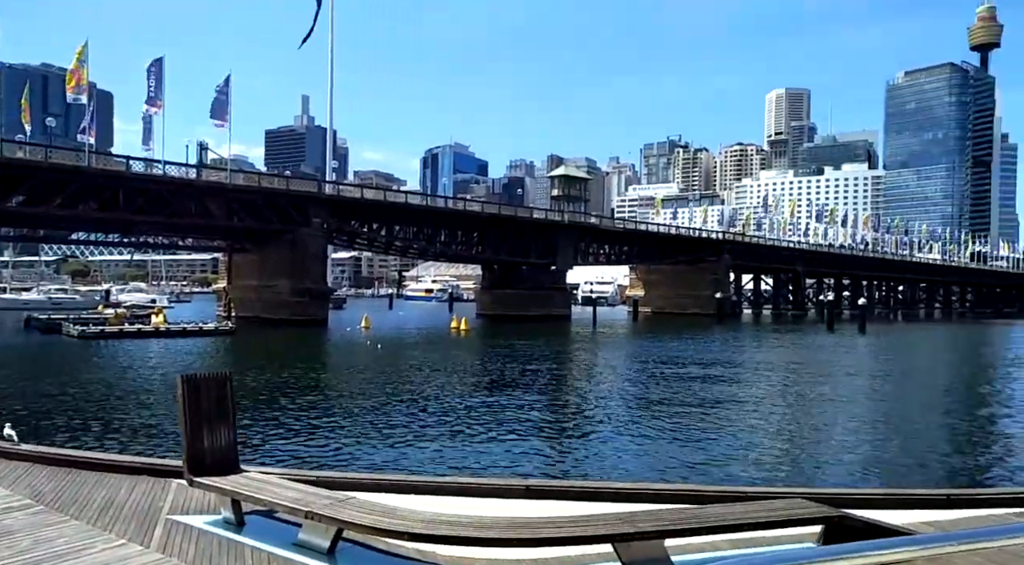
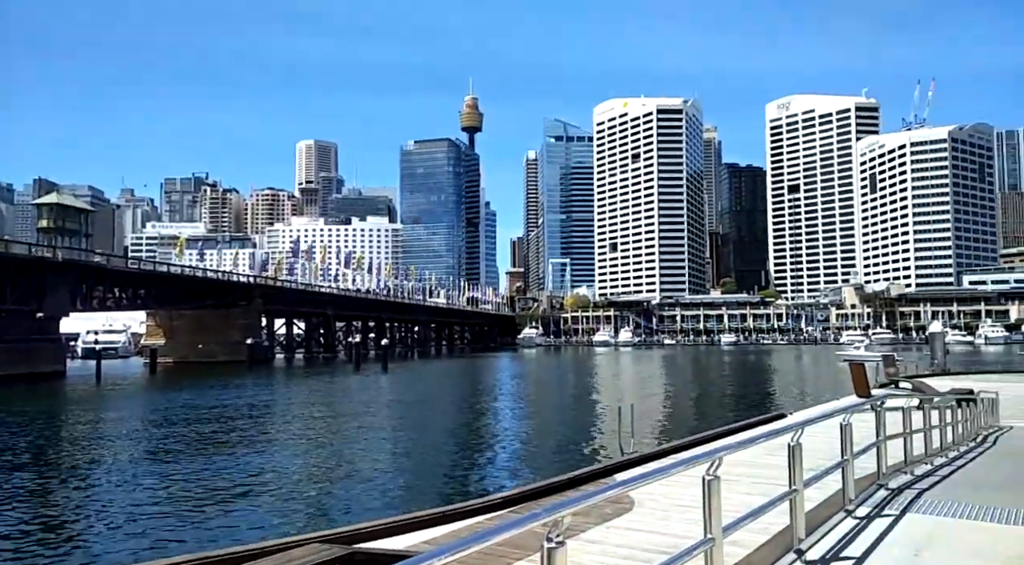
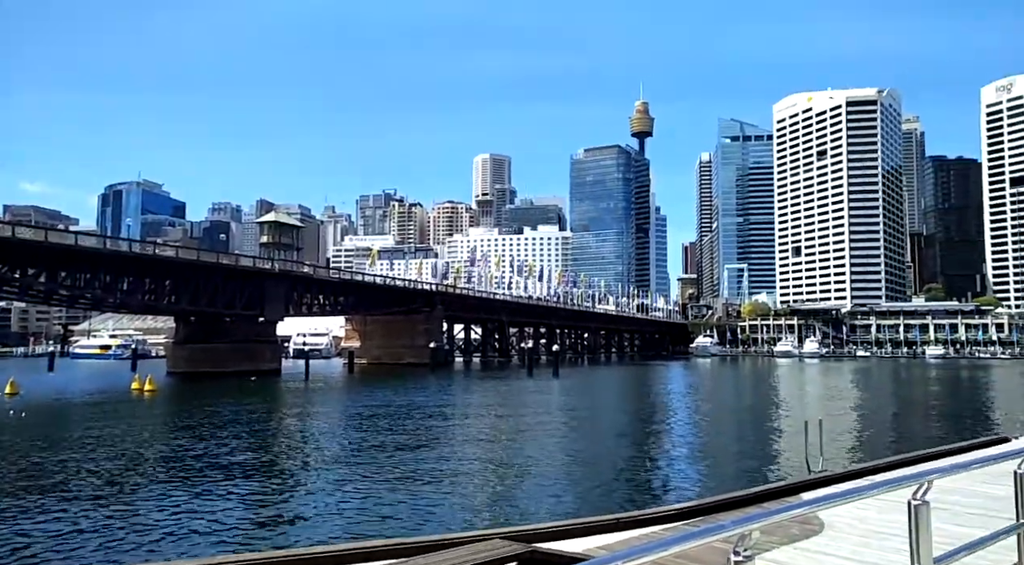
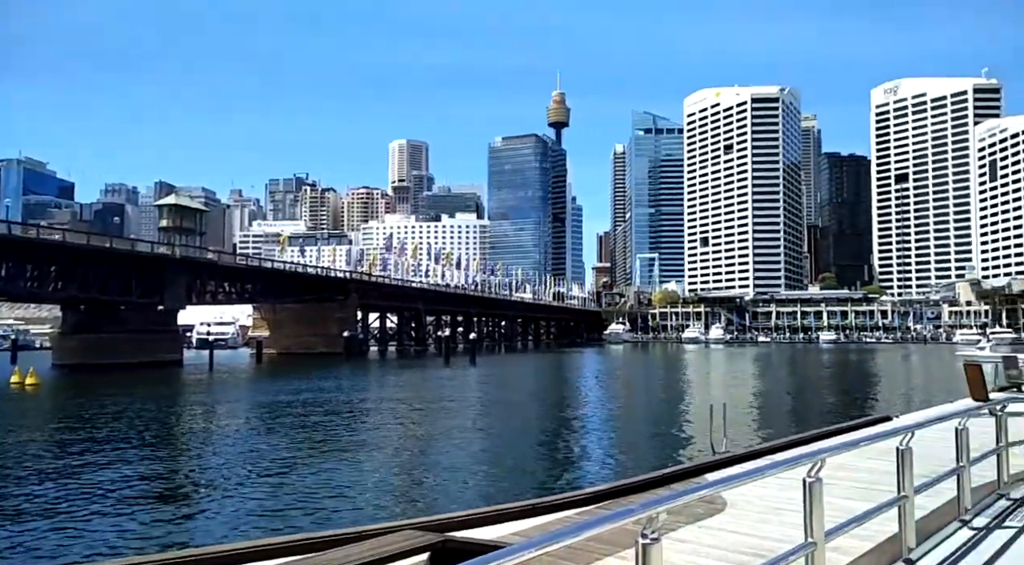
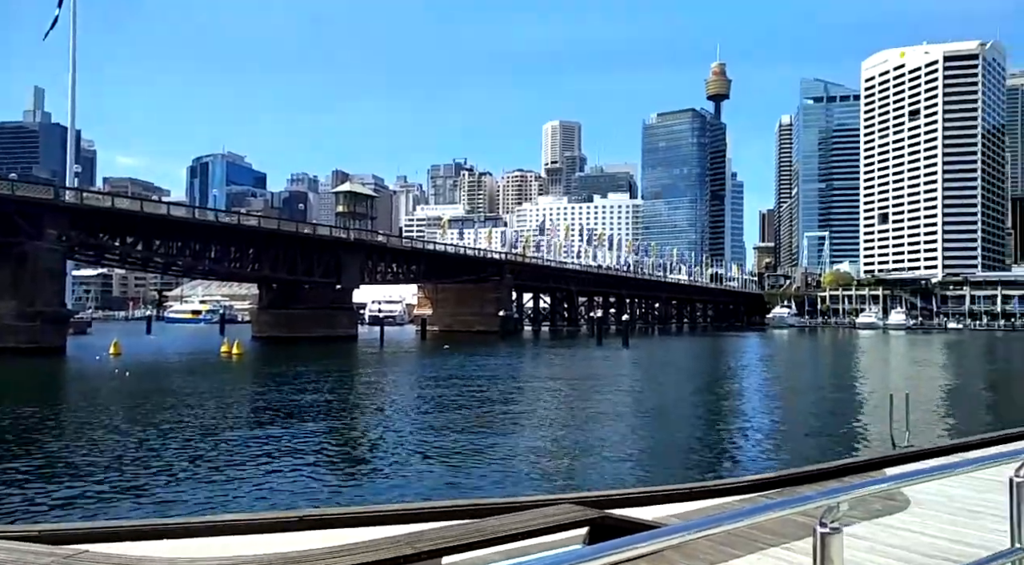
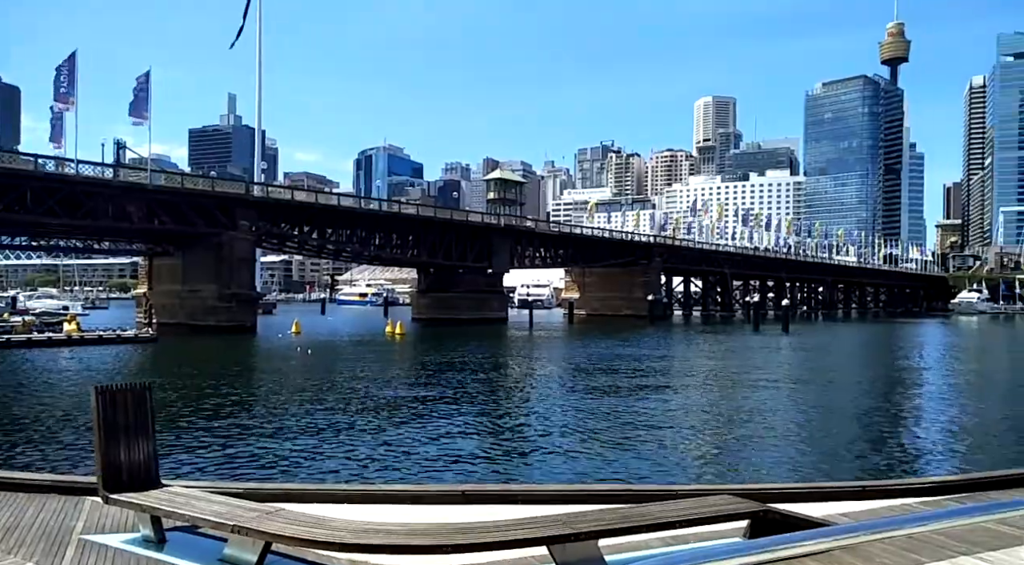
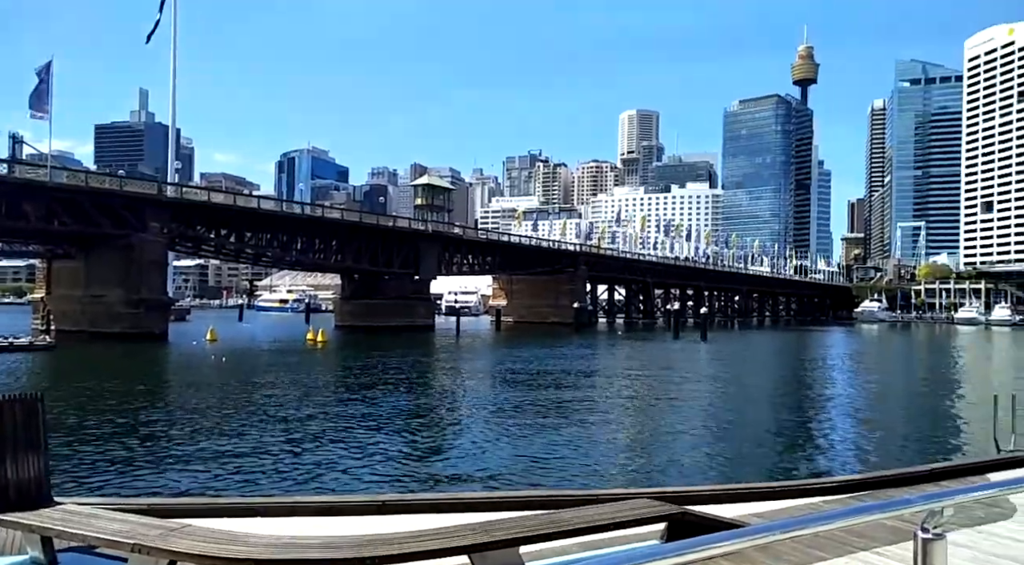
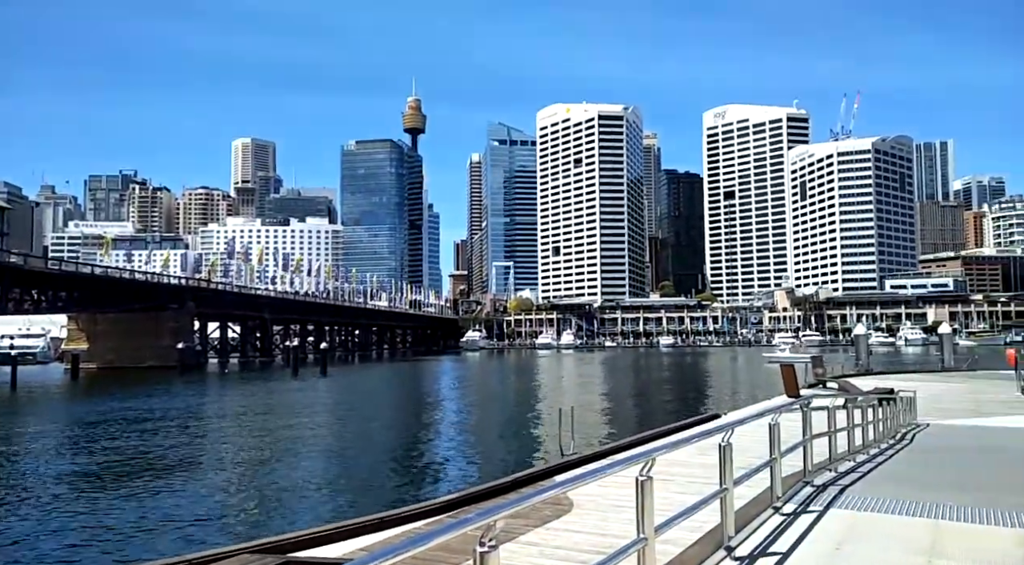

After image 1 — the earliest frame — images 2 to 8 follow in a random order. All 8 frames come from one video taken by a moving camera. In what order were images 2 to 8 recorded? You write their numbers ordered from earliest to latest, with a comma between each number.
6, 7, 5, 3, 4, 2, 8
